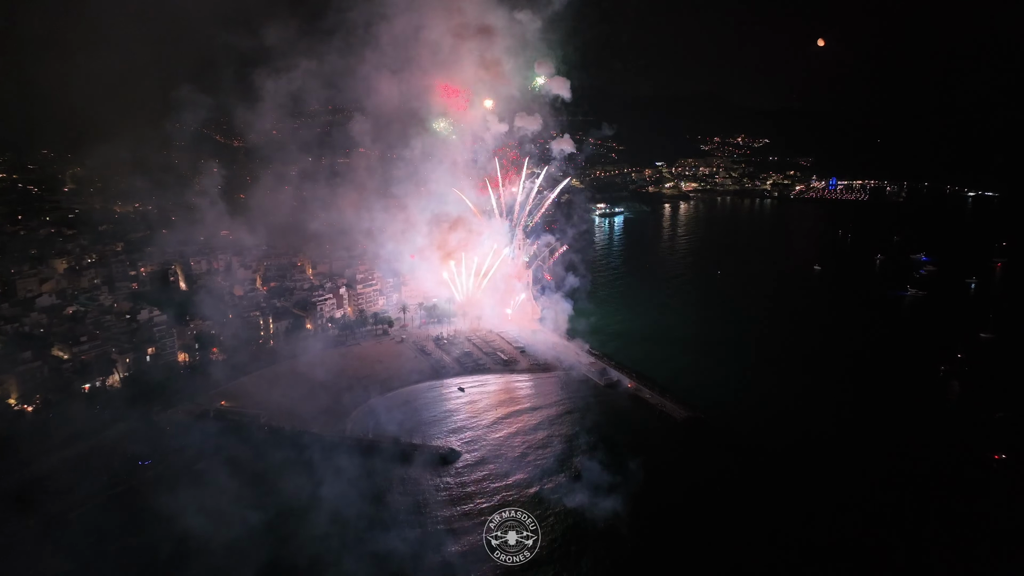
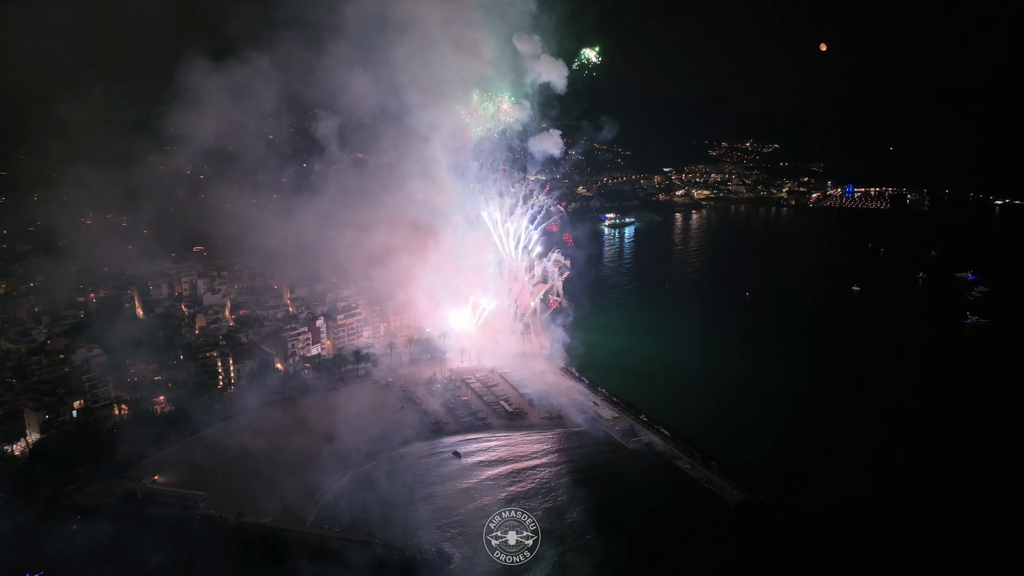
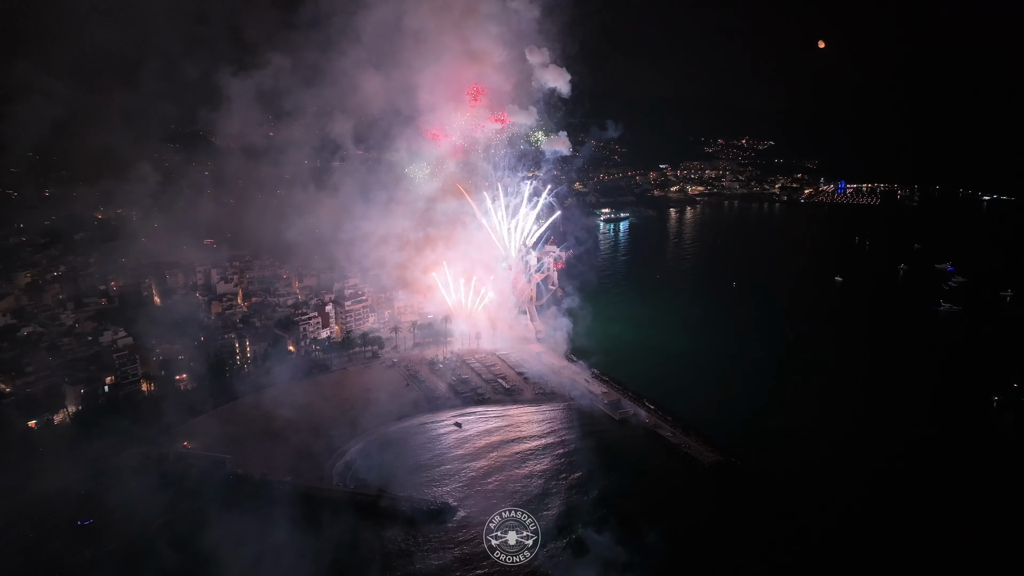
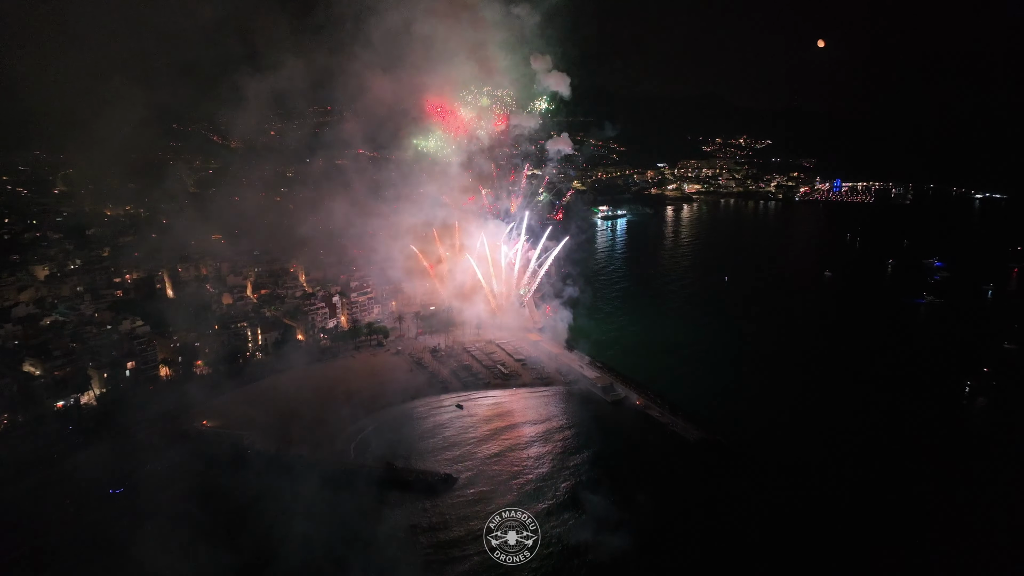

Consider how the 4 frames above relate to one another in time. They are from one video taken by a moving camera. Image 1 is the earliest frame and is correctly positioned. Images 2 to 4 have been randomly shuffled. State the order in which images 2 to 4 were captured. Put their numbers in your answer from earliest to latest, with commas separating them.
4, 3, 2
